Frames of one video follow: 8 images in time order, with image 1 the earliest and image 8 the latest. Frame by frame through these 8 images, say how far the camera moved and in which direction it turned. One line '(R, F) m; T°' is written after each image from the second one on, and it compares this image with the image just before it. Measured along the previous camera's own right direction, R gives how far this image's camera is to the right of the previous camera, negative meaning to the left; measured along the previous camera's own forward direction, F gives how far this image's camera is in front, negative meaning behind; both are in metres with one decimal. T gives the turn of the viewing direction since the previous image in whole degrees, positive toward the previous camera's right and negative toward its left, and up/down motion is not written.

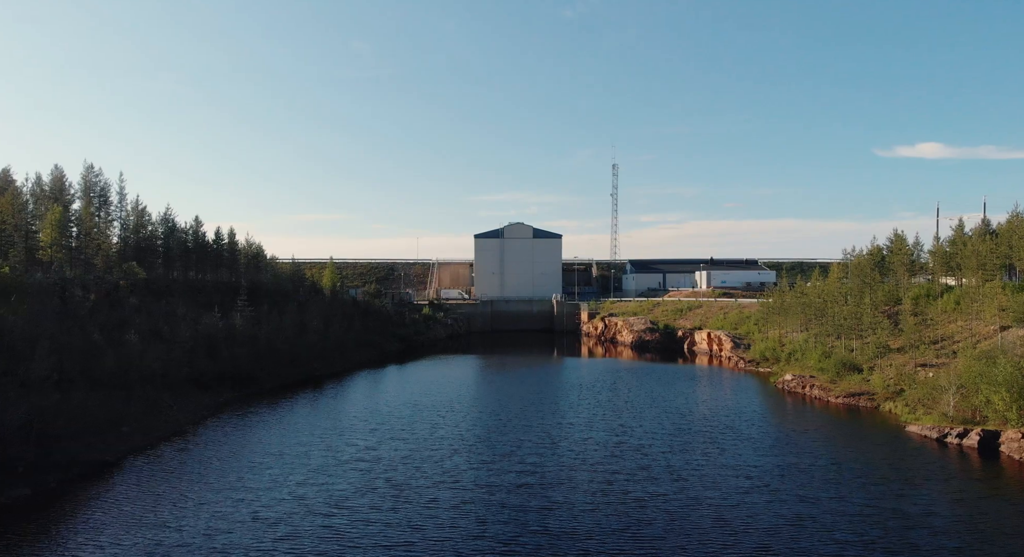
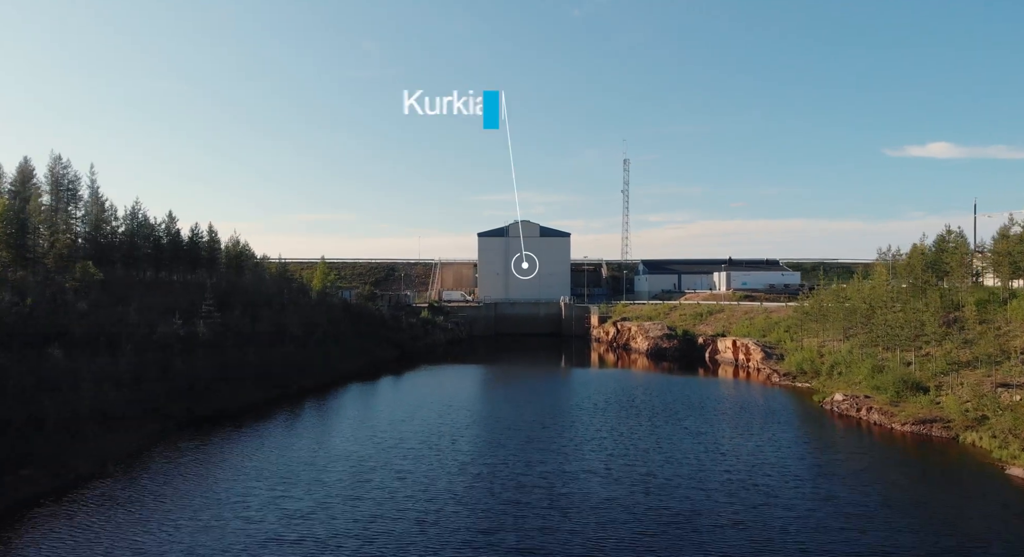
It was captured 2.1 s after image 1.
(+0.2, +5.4) m; -1°
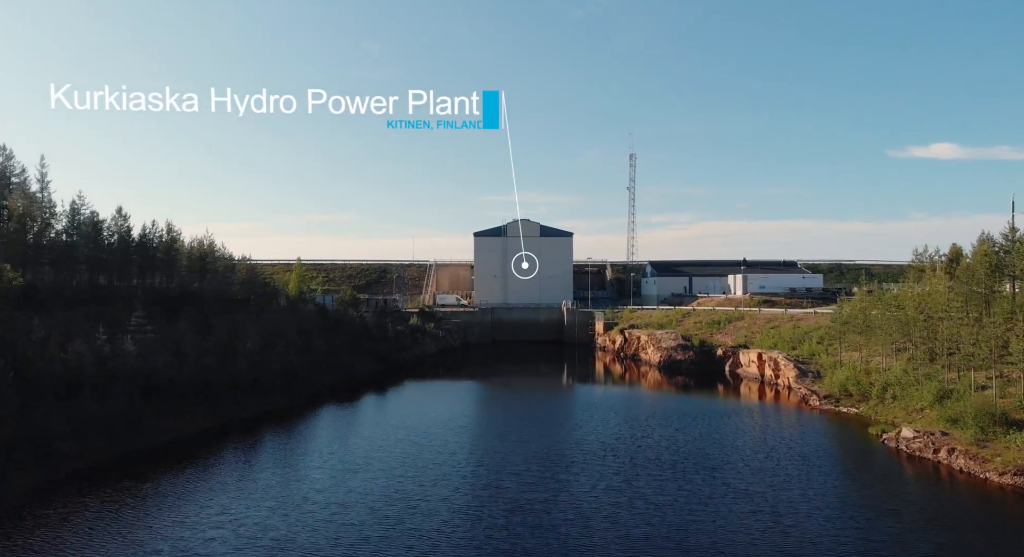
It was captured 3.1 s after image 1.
(+0.5, +6.2) m; 0°
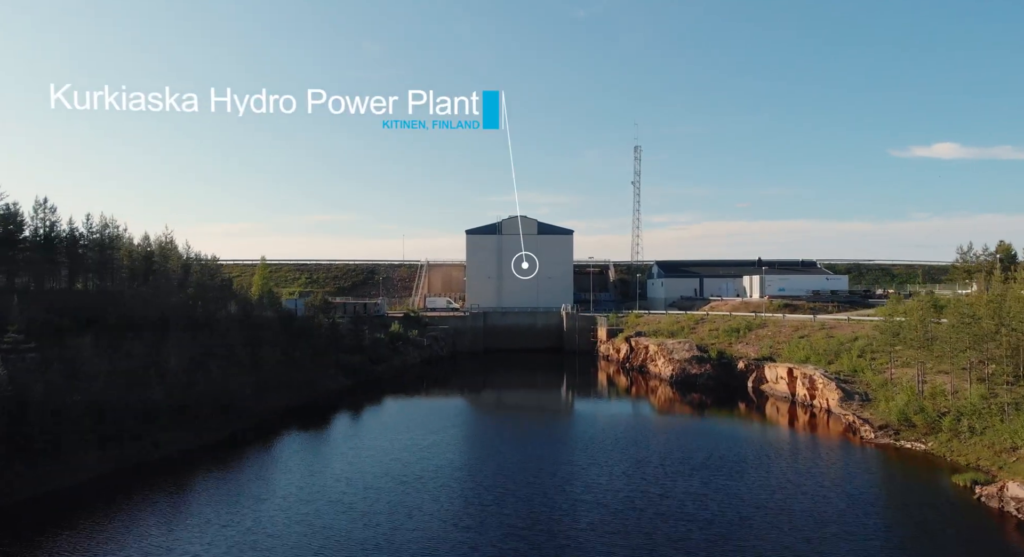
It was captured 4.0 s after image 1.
(+0.7, +6.6) m; 0°
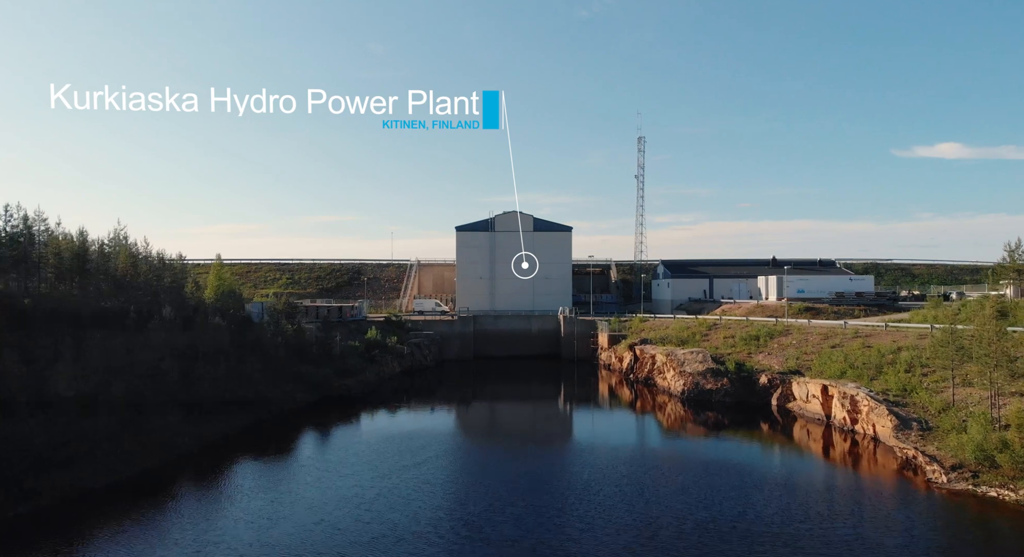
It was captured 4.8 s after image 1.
(+0.9, +6.0) m; 0°
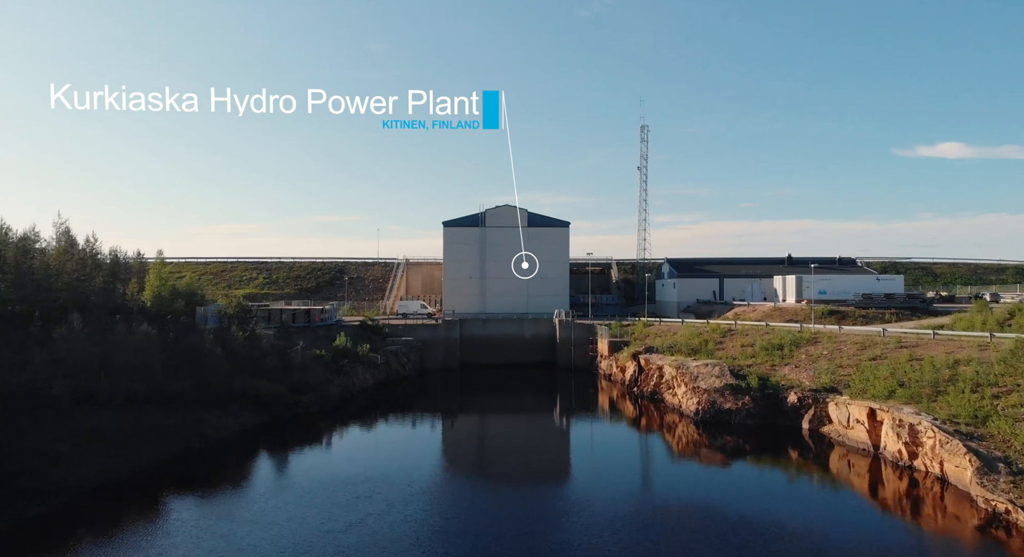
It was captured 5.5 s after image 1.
(+0.9, +6.0) m; 0°
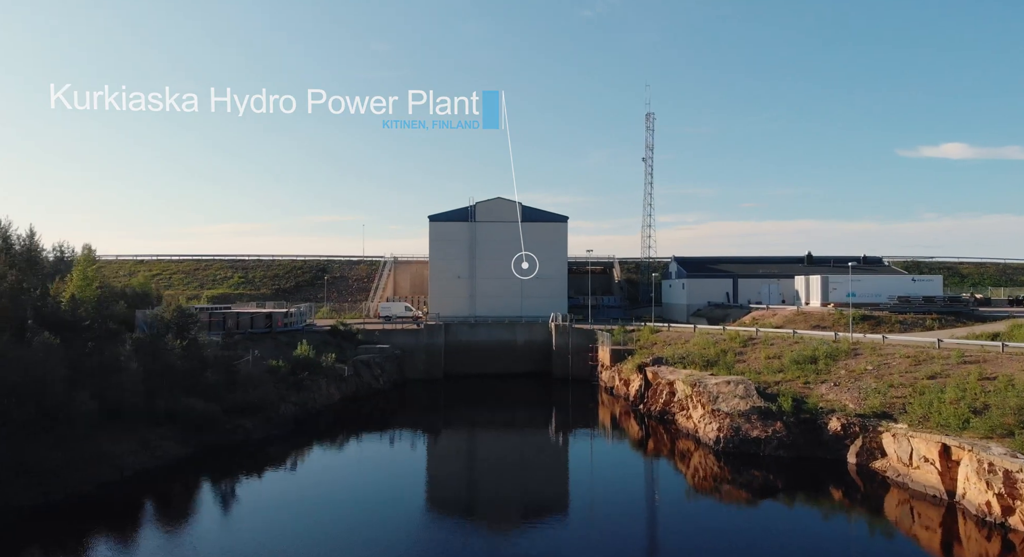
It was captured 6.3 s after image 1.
(+0.9, +5.9) m; 0°
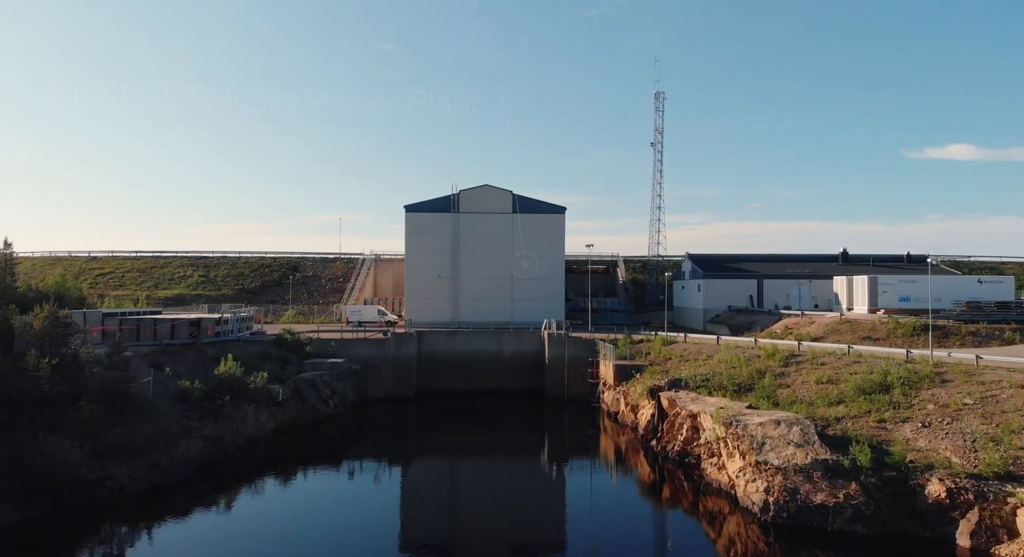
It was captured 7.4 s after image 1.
(+1.1, +8.0) m; 0°
